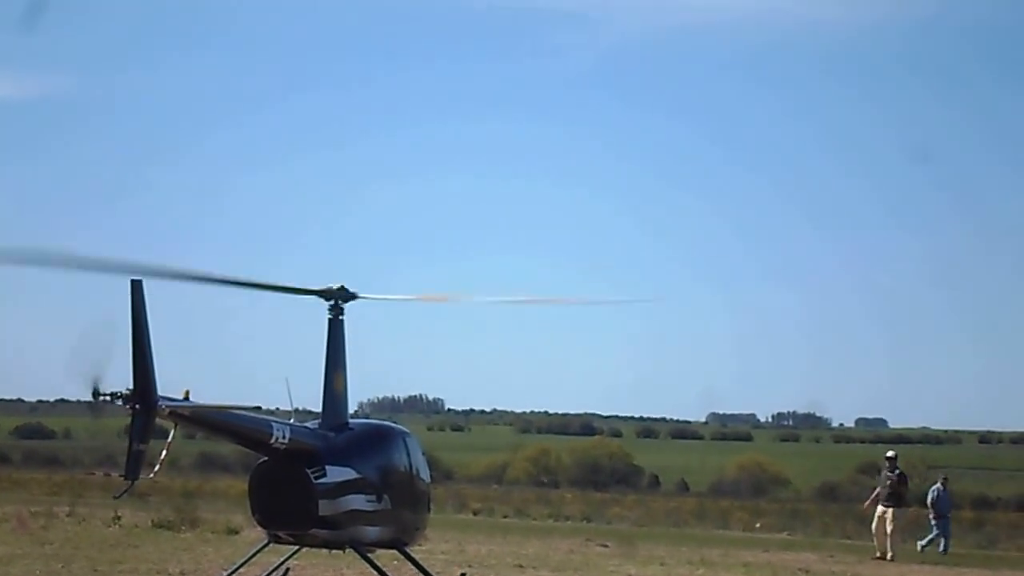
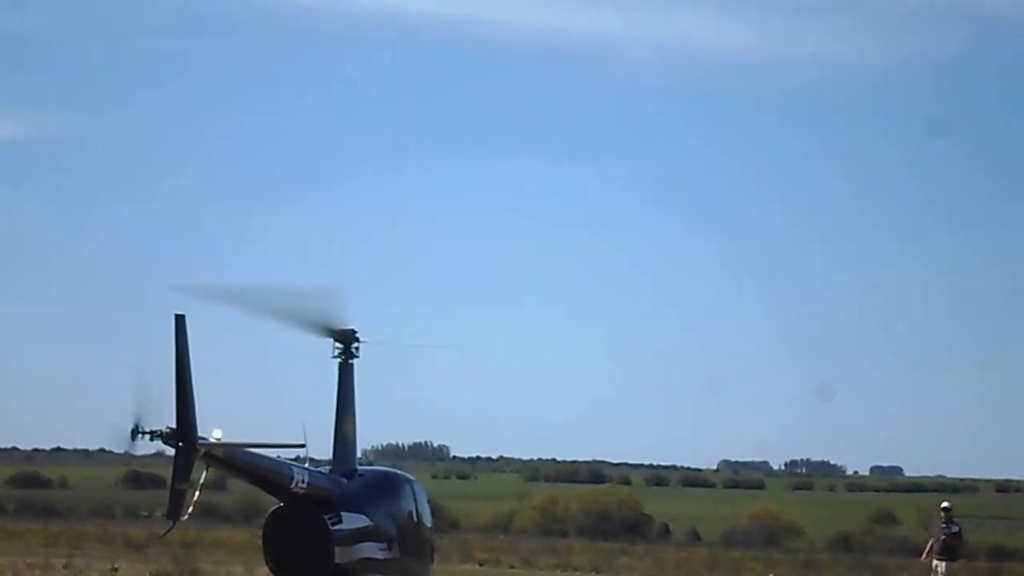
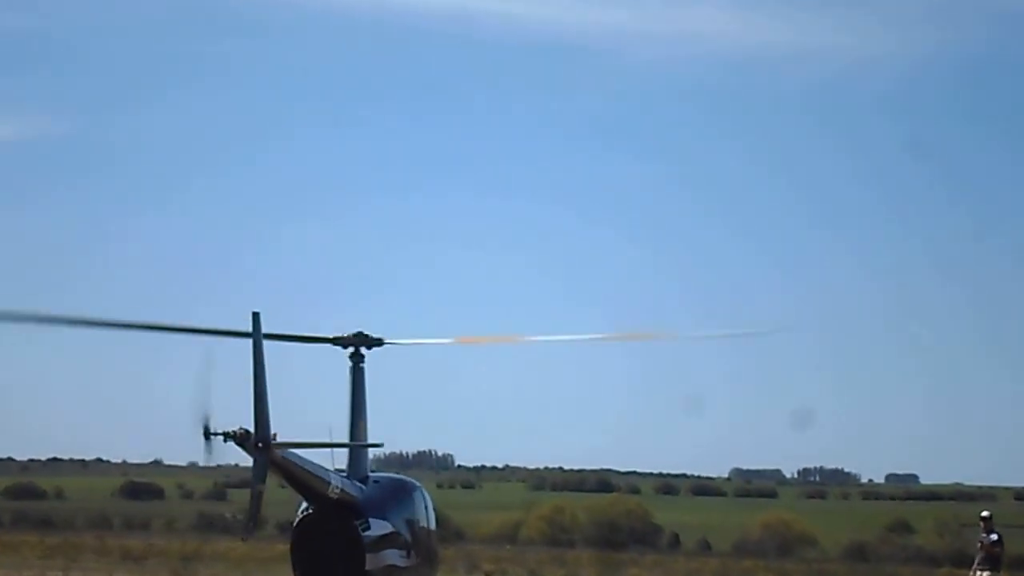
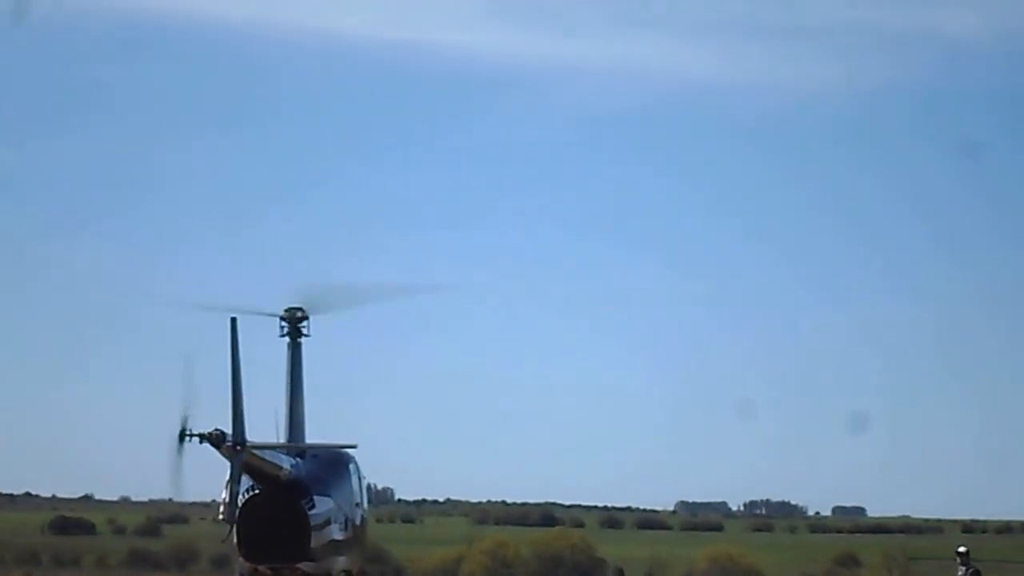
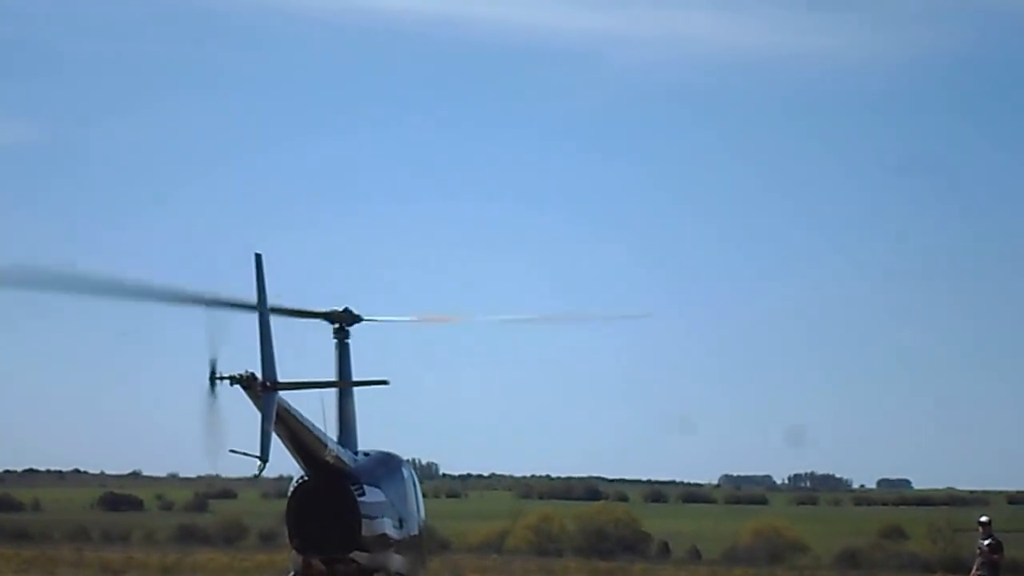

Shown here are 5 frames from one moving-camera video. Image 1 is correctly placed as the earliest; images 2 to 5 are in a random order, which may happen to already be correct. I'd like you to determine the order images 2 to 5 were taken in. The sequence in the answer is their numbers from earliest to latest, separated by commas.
2, 3, 5, 4
